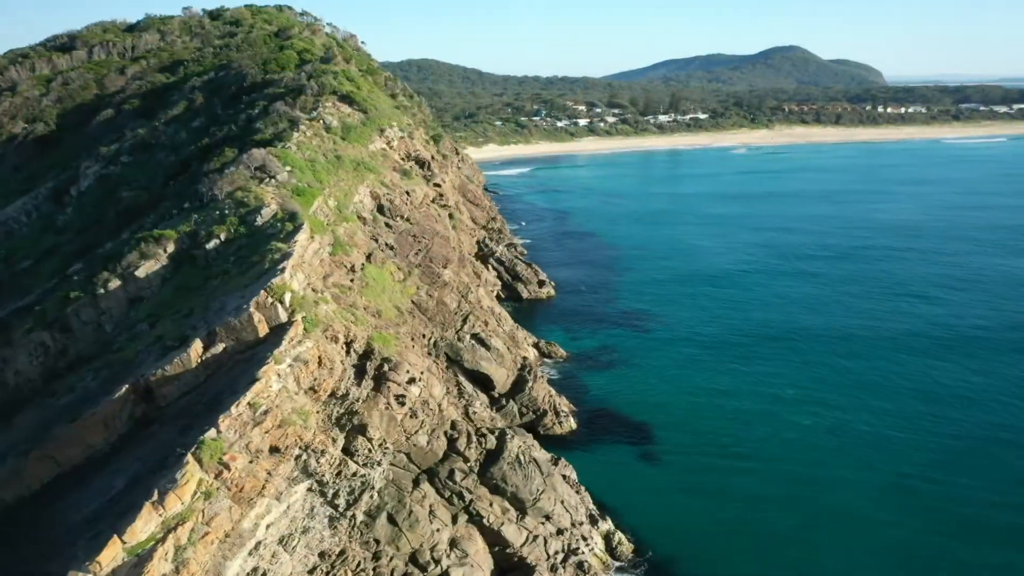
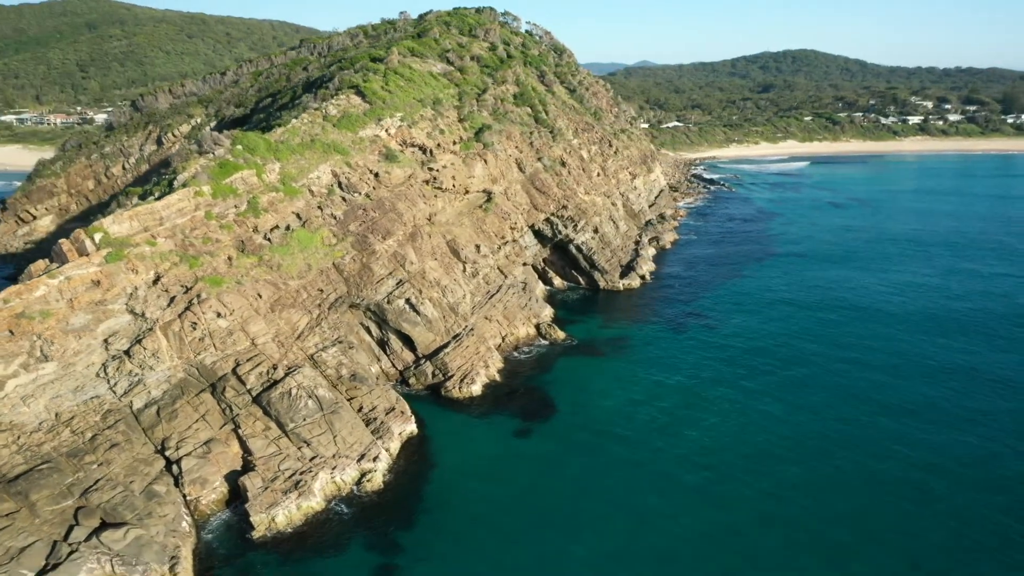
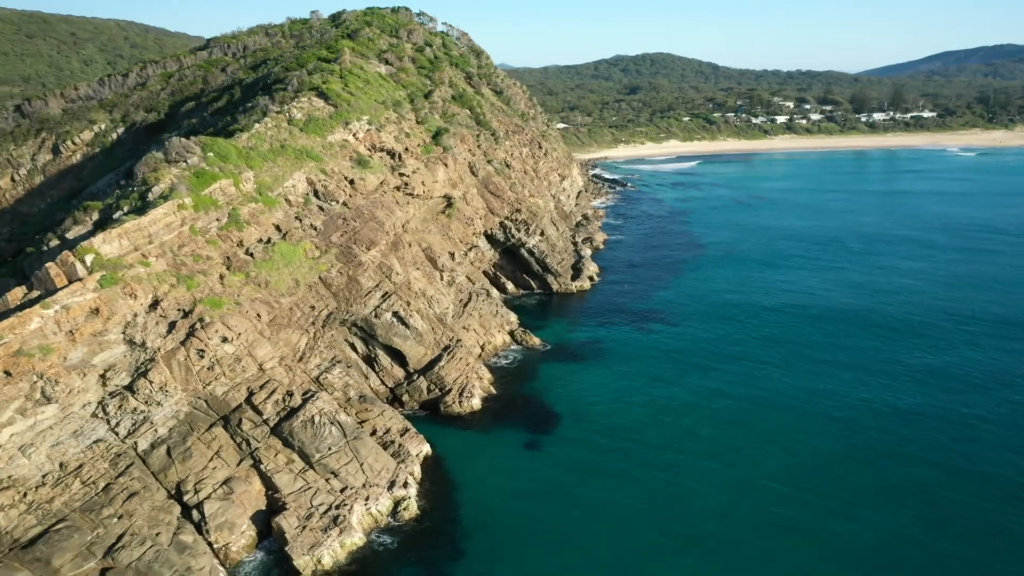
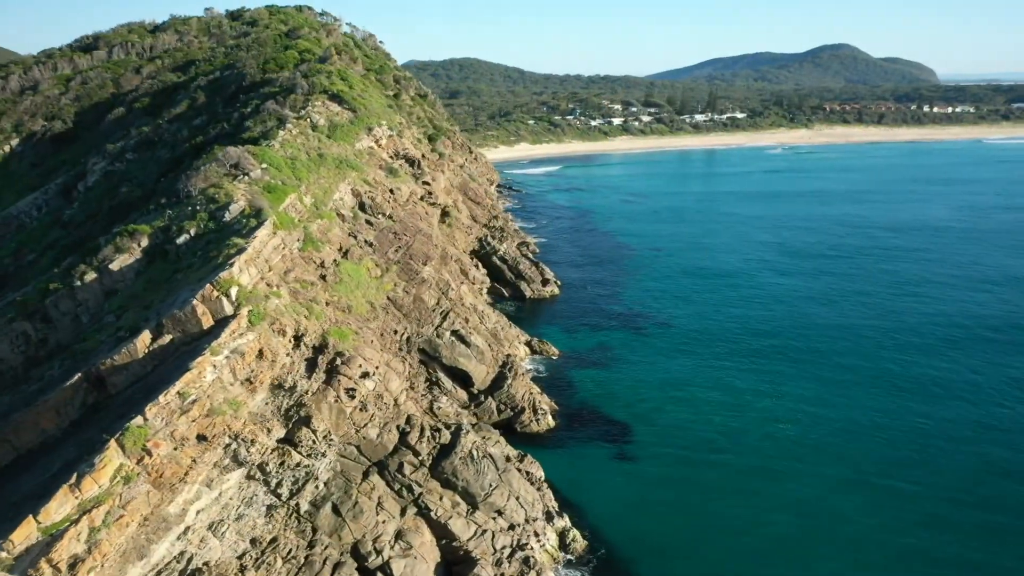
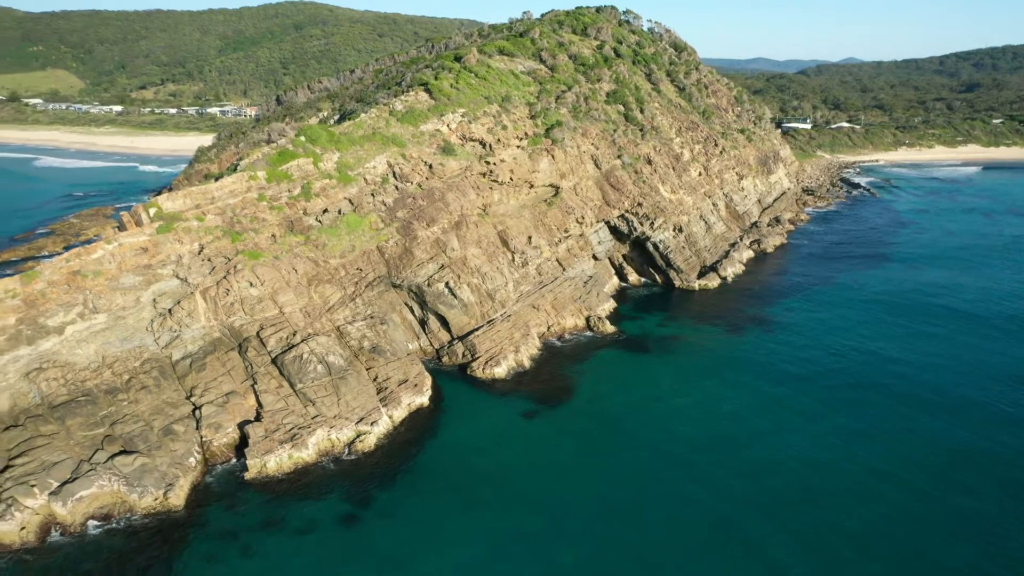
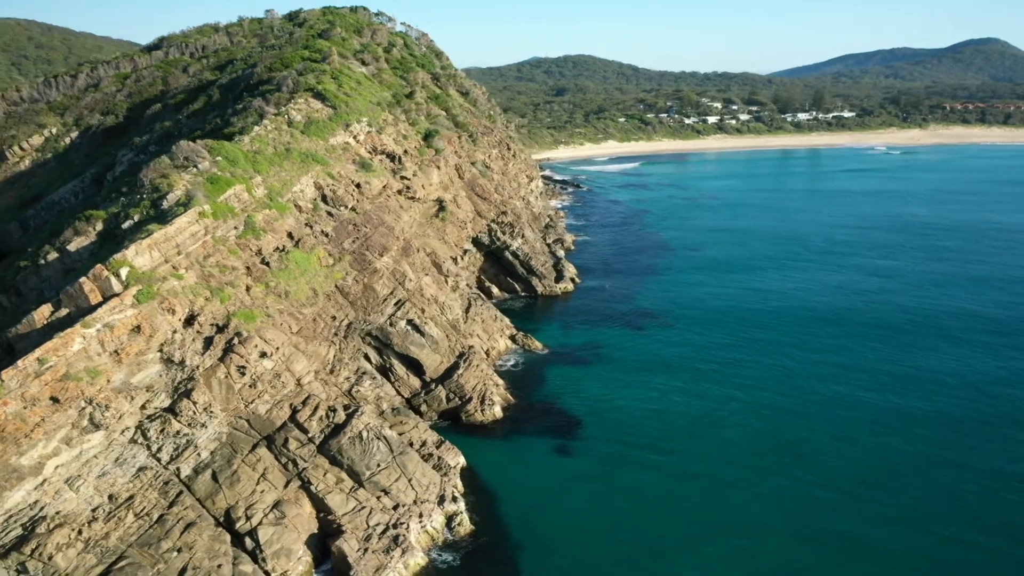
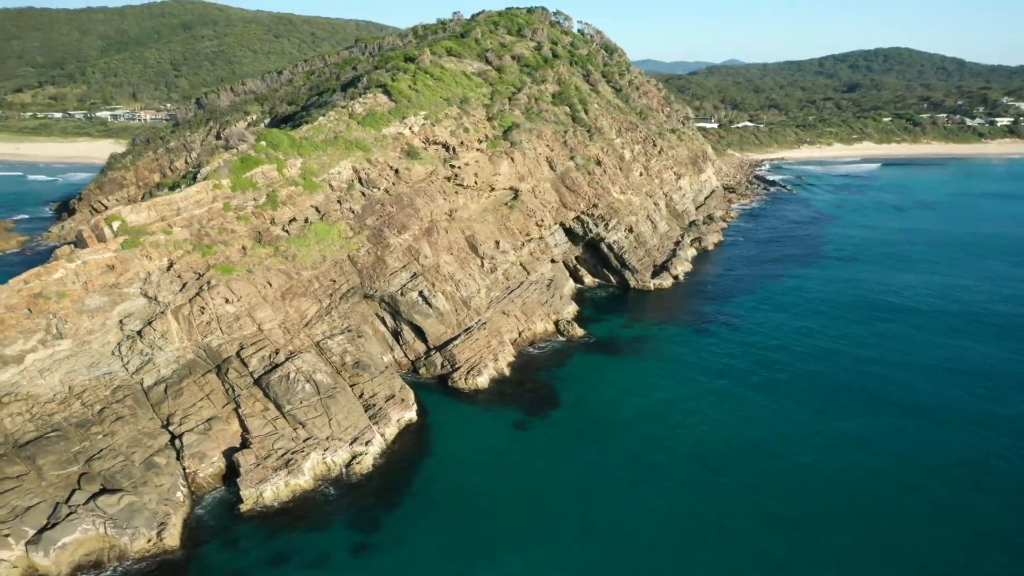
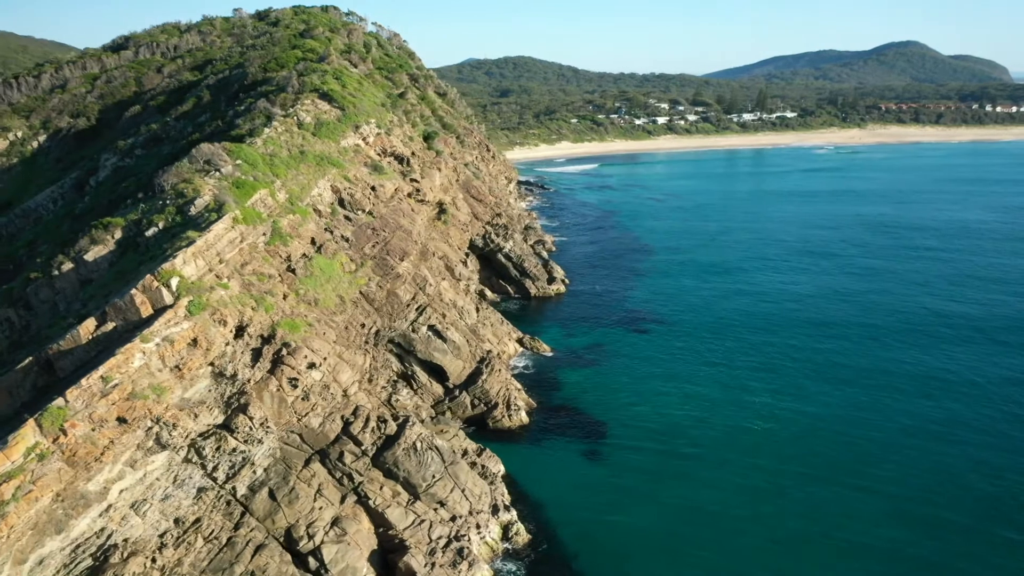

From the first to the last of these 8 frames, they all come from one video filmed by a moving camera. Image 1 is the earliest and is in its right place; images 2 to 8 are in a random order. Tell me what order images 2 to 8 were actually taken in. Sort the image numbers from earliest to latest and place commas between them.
4, 8, 6, 3, 2, 7, 5
